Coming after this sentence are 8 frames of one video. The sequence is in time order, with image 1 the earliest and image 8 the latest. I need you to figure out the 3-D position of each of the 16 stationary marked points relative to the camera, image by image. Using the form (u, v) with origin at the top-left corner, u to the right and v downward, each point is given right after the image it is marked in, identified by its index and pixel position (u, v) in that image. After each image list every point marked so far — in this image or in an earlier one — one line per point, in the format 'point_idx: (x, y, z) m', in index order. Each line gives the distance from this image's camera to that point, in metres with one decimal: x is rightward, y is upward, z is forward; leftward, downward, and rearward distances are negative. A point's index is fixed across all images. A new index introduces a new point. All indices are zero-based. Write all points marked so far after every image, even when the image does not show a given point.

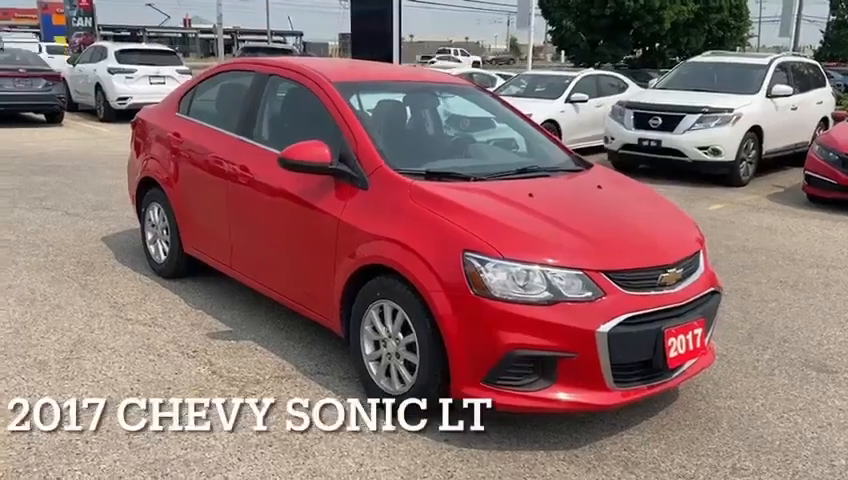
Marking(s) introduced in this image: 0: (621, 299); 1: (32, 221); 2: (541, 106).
0: (+1.0, -0.3, +3.5) m
1: (-4.3, +0.2, +8.1) m
2: (+2.4, +2.8, +15.0) m
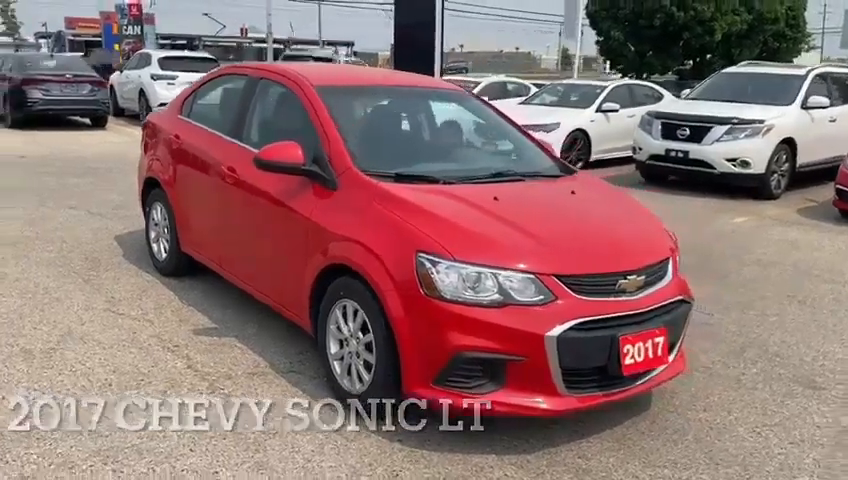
0: (+0.7, -0.3, +3.5) m
1: (-4.2, +0.2, +8.4) m
2: (+3.0, +2.5, +14.9) m
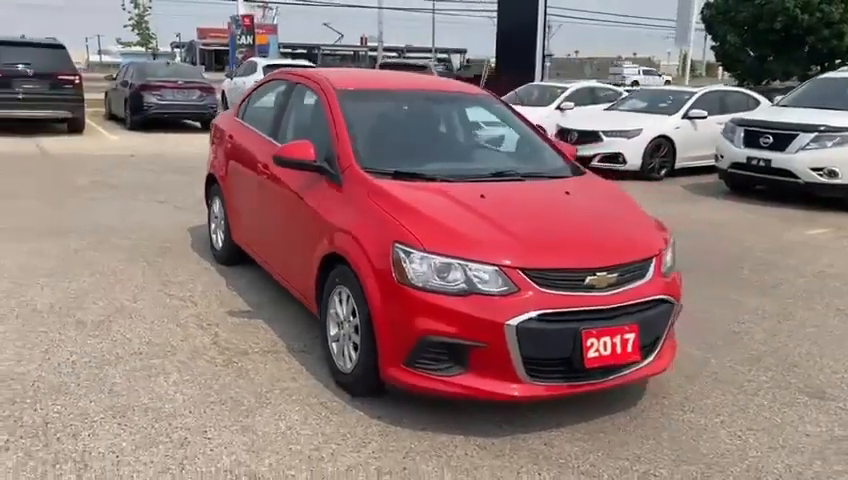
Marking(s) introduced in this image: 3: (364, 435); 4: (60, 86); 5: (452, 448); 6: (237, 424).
0: (+0.6, -0.3, +3.7) m
1: (-3.6, +0.4, +9.2) m
2: (+4.6, +2.4, +14.6) m
3: (-0.3, -1.0, +3.8) m
4: (-8.4, +3.6, +16.9) m
5: (+0.1, -1.1, +3.8) m
6: (-1.0, -1.0, +3.9) m
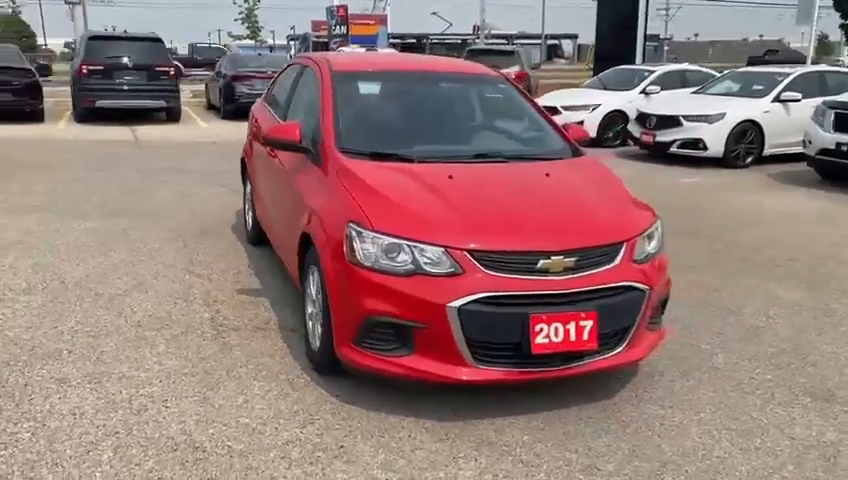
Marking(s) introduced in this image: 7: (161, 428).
0: (+0.3, -0.2, +3.6) m
1: (-2.9, +0.6, +9.7) m
2: (+5.9, +2.5, +13.7) m
3: (-0.6, -0.9, +3.9) m
4: (-6.5, +4.0, +18.0) m
5: (-0.1, -1.0, +3.7) m
6: (-1.2, -0.8, +4.0) m
7: (-1.3, -0.9, +3.6) m
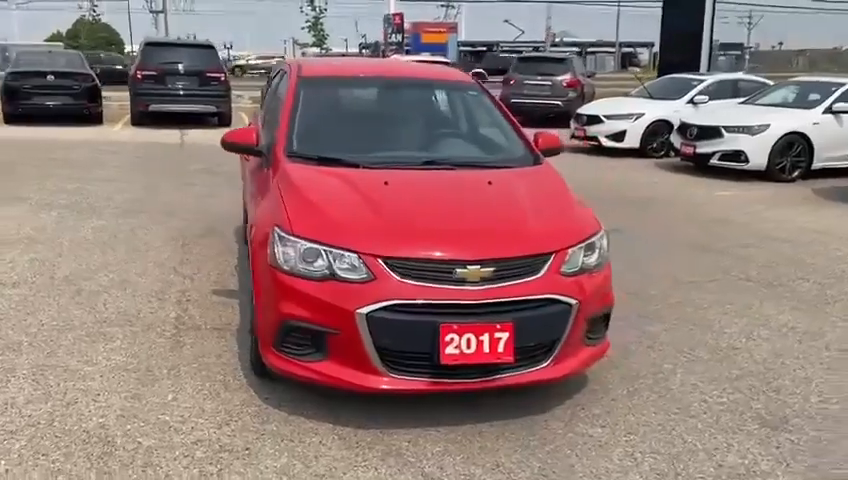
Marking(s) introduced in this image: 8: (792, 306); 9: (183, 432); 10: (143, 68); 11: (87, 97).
0: (-0.1, -0.2, +3.6) m
1: (-2.8, +0.6, +9.9) m
2: (+6.5, +2.2, +13.1) m
3: (-1.0, -0.9, +3.9) m
4: (-5.4, +4.0, +18.5) m
5: (-0.6, -1.0, +3.7) m
6: (-1.6, -0.8, +4.1) m
7: (-1.7, -0.9, +3.7) m
8: (+3.0, -0.5, +6.1) m
9: (-1.2, -1.0, +3.7) m
10: (-7.0, +4.3, +18.2) m
11: (-8.2, +3.5, +18.0) m
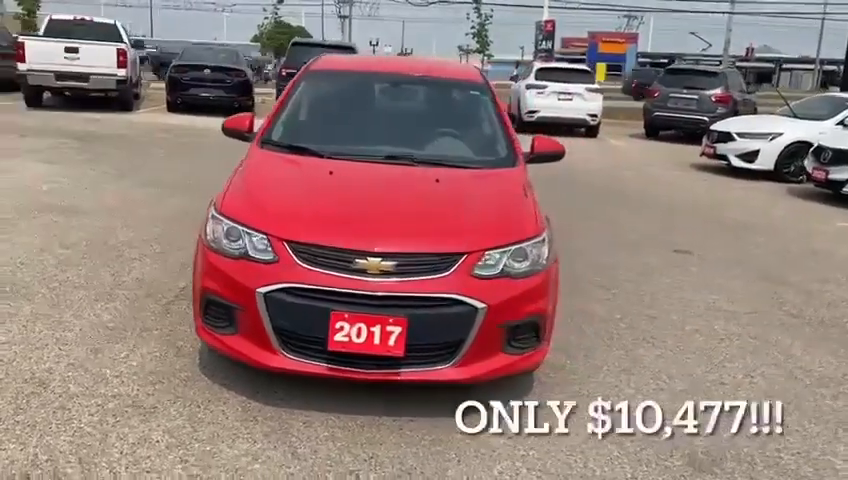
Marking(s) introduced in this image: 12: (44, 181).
0: (-0.6, -0.1, +3.7) m
1: (-1.7, +0.8, +10.5) m
2: (+8.2, +1.5, +11.5) m
3: (-1.5, -0.8, +4.2) m
4: (-2.1, +4.2, +19.5) m
5: (-1.1, -0.9, +3.9) m
6: (-2.0, -0.7, +4.5) m
7: (-2.2, -0.7, +4.2) m
8: (+3.0, -0.8, +5.4) m
9: (-1.7, -0.8, +4.0) m
10: (-3.6, +4.6, +19.5) m
11: (-5.0, +3.9, +19.5) m
12: (-4.8, +0.8, +9.3) m
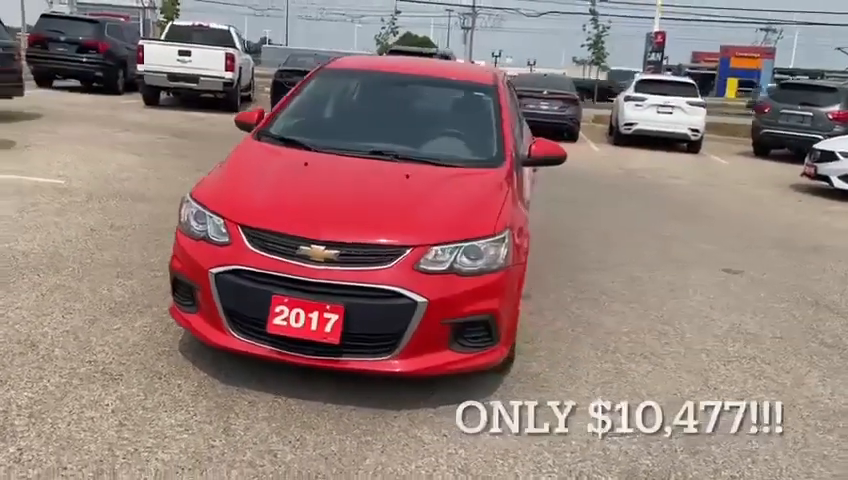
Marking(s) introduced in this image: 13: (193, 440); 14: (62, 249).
0: (-0.9, -0.1, +3.8) m
1: (-0.9, +0.8, +10.7) m
2: (+9.1, +1.0, +10.2) m
3: (-1.7, -0.7, +4.5) m
4: (+0.4, +4.0, +19.7) m
5: (-1.4, -0.8, +4.1) m
6: (-2.2, -0.5, +4.9) m
7: (-2.4, -0.6, +4.6) m
8: (+2.9, -0.9, +5.0) m
9: (-2.0, -0.7, +4.3) m
10: (-1.1, +4.6, +19.9) m
11: (-2.5, +4.0, +20.2) m
12: (-4.1, +1.0, +10.0) m
13: (-1.1, -1.0, +3.5) m
14: (-3.1, -0.1, +6.2) m
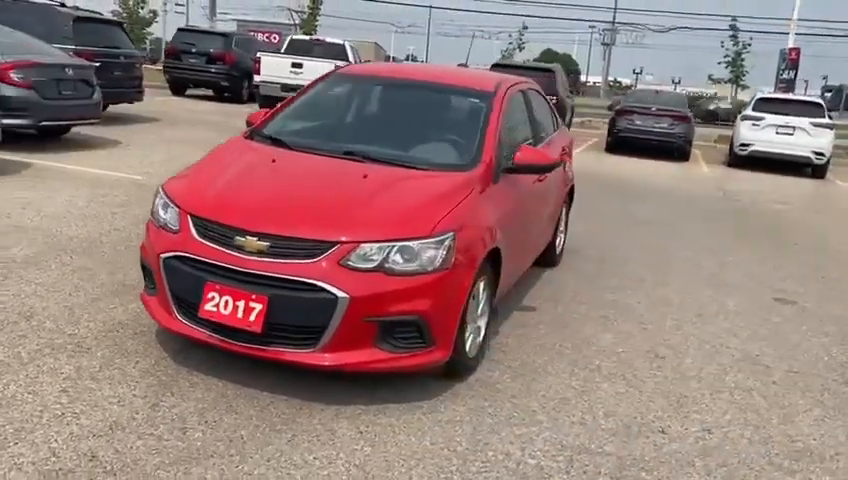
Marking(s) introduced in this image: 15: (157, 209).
0: (-1.3, 0.0, +4.0) m
1: (+0.1, +0.6, +10.8) m
2: (+9.8, +0.3, +8.5) m
3: (-1.9, -0.6, +4.8) m
4: (+3.1, +3.6, +19.5) m
5: (-1.7, -0.7, +4.4) m
6: (-2.3, -0.4, +5.3) m
7: (-2.6, -0.4, +5.1) m
8: (+2.6, -1.1, +4.5) m
9: (-2.2, -0.6, +4.7) m
10: (+1.7, +4.2, +20.0) m
11: (+0.4, +3.7, +20.5) m
12: (-3.2, +1.0, +10.7) m
13: (-1.6, -0.9, +3.7) m
14: (-2.9, 0.0, +6.8) m
15: (-1.6, +0.2, +4.5) m
